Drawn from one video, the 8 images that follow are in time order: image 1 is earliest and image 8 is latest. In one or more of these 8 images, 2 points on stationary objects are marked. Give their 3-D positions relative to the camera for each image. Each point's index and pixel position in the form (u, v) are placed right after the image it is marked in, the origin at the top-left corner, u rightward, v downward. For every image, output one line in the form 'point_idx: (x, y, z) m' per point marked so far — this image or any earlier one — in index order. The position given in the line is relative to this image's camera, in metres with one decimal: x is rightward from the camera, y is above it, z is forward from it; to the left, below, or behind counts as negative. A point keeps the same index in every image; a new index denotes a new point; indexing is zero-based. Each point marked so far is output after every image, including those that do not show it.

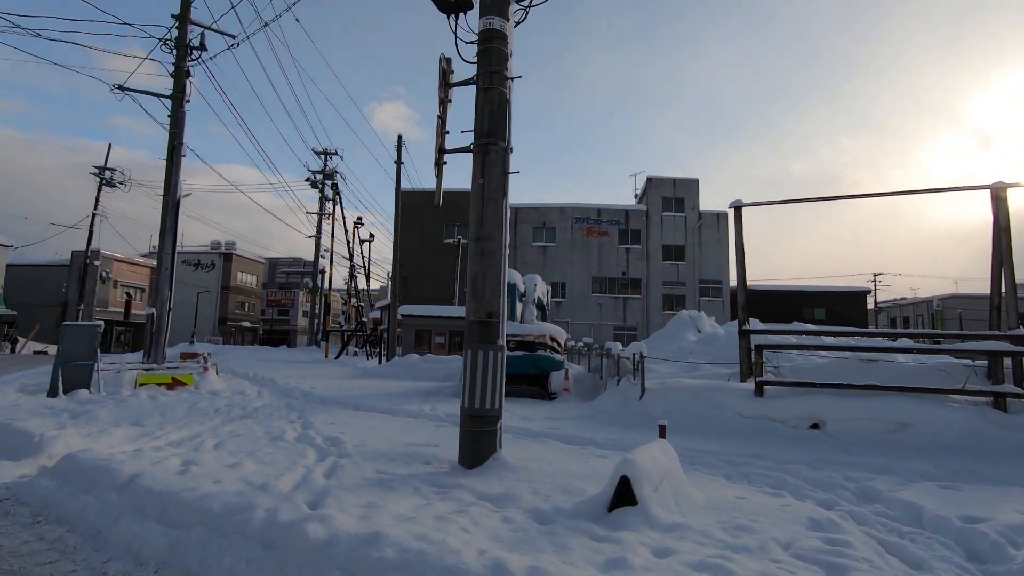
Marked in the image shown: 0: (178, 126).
0: (-9.6, +4.7, +15.8) m
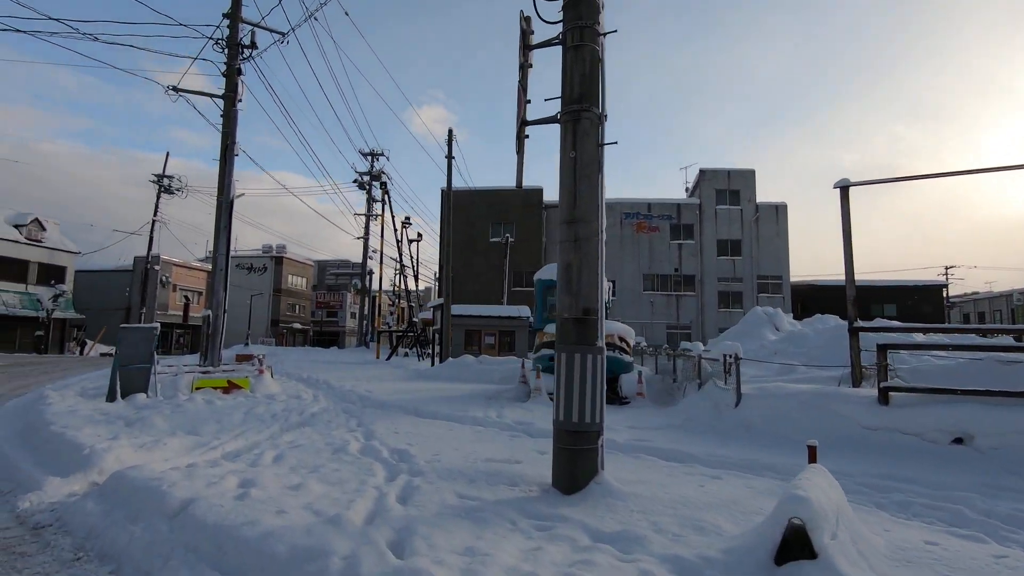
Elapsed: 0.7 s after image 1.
0: (-8.0, +4.6, +15.7) m
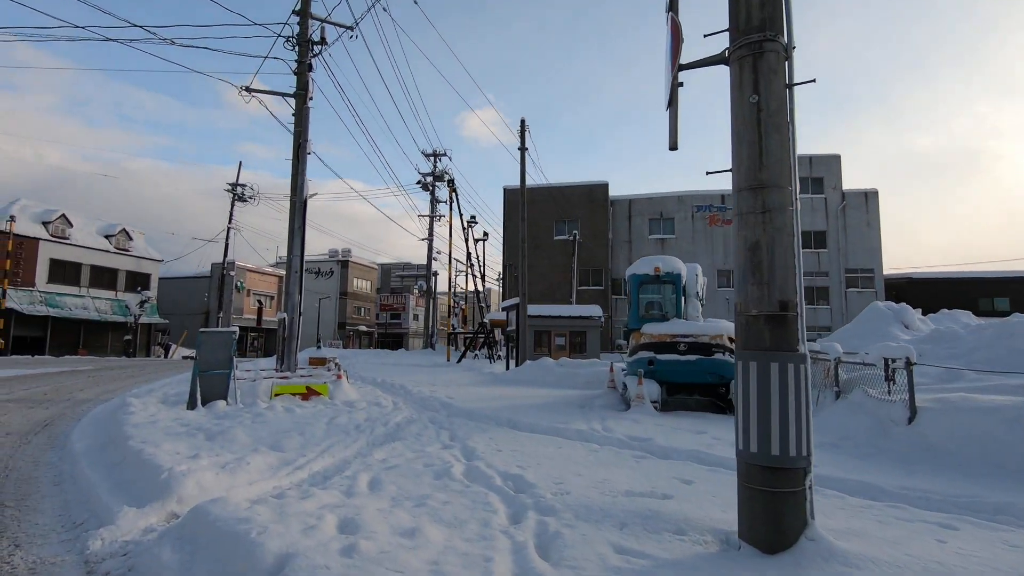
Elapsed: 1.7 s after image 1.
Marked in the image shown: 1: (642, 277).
0: (-5.8, +4.6, +15.3) m
1: (+2.8, +0.2, +11.5) m
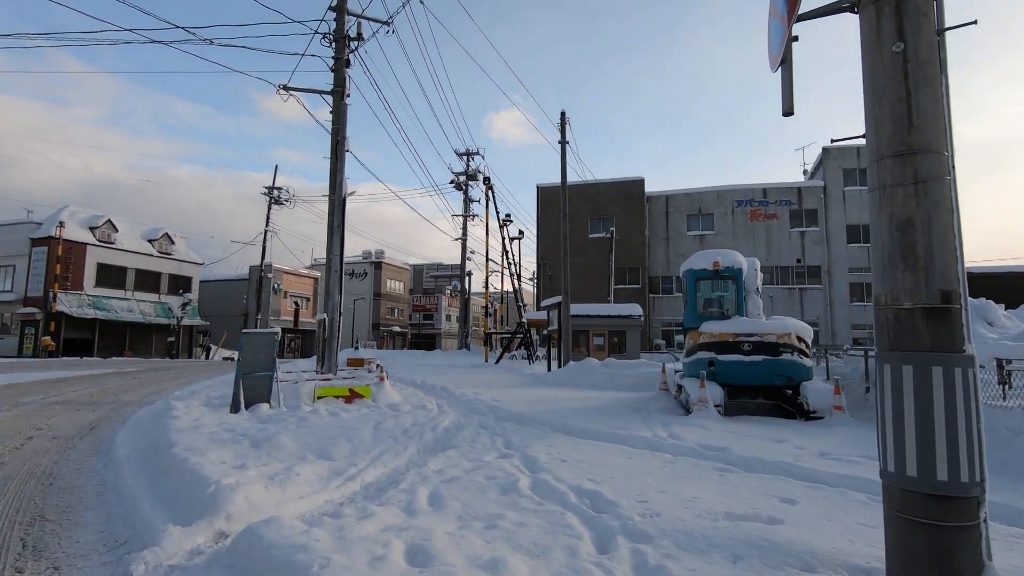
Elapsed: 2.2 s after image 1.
0: (-4.7, +4.6, +15.1) m
1: (+3.7, +0.3, +10.8) m
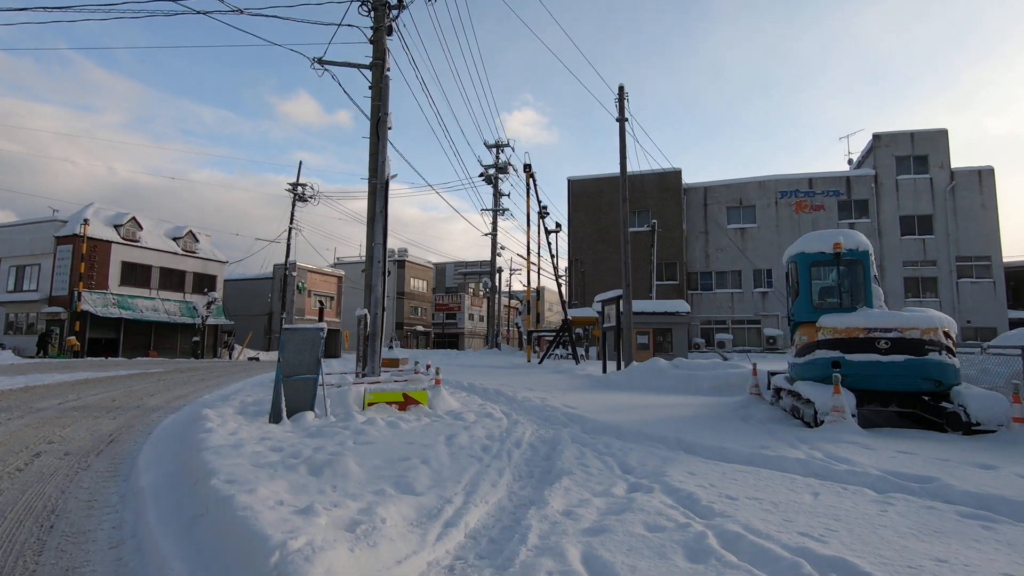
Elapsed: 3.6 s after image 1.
0: (-3.3, +4.7, +13.6) m
1: (+5.1, +0.5, +9.2) m
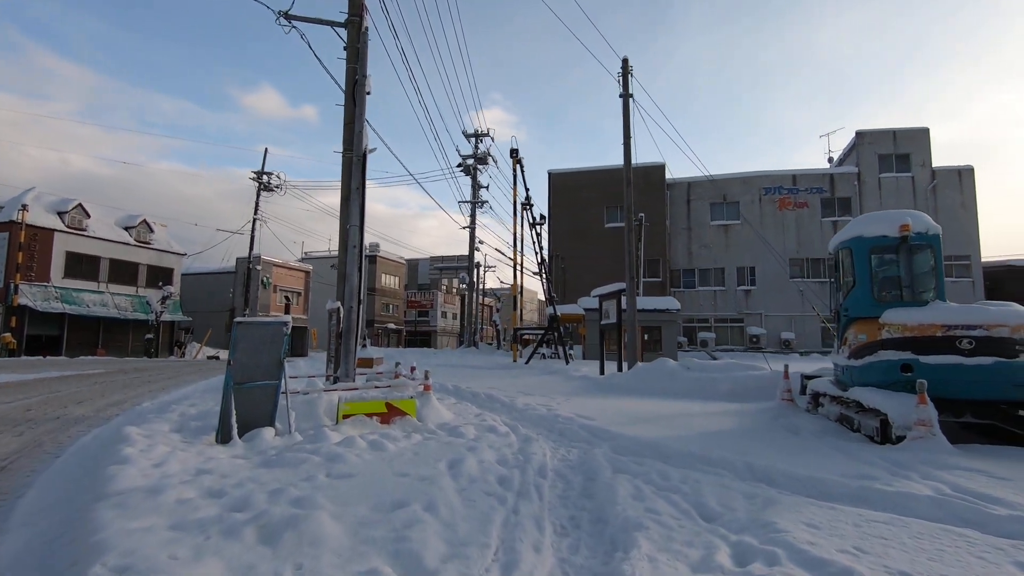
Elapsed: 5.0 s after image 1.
0: (-3.3, +5.0, +11.9) m
1: (+5.2, +0.7, +7.9) m
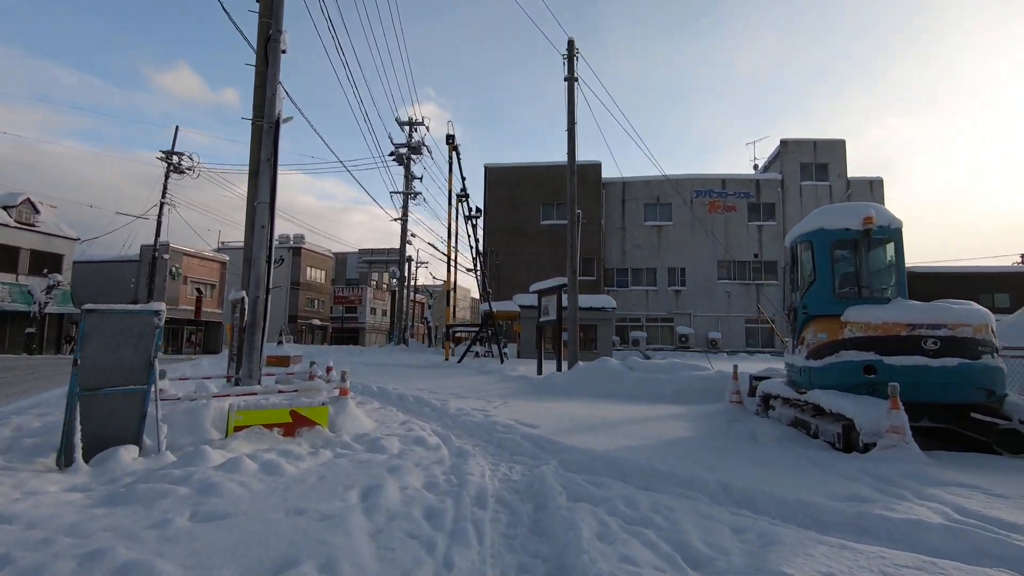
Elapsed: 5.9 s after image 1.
0: (-4.5, +5.2, +10.3) m
1: (+4.4, +0.7, +7.4) m
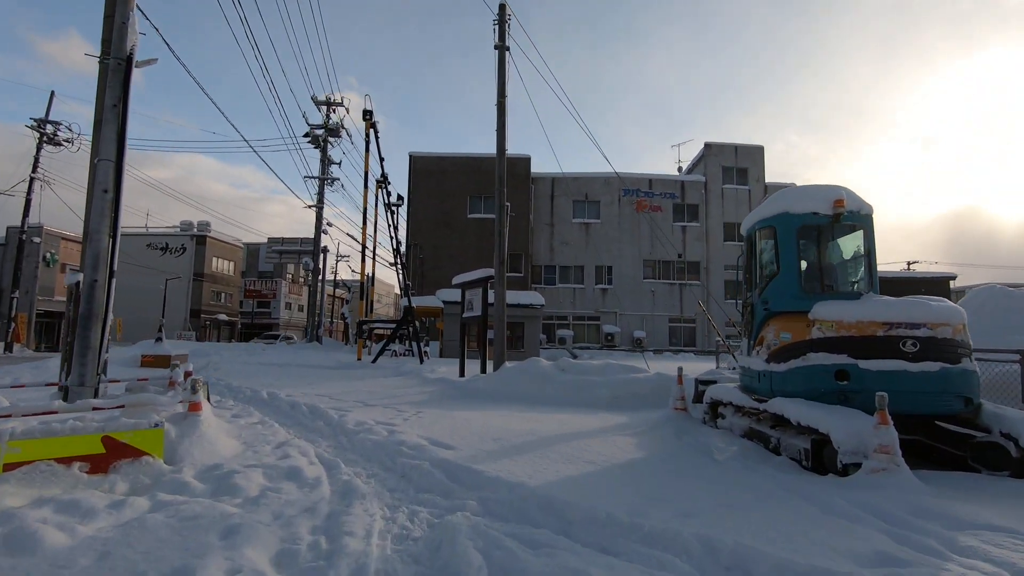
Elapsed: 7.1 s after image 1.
0: (-5.7, +5.4, +8.2) m
1: (+3.4, +0.8, +6.5) m
